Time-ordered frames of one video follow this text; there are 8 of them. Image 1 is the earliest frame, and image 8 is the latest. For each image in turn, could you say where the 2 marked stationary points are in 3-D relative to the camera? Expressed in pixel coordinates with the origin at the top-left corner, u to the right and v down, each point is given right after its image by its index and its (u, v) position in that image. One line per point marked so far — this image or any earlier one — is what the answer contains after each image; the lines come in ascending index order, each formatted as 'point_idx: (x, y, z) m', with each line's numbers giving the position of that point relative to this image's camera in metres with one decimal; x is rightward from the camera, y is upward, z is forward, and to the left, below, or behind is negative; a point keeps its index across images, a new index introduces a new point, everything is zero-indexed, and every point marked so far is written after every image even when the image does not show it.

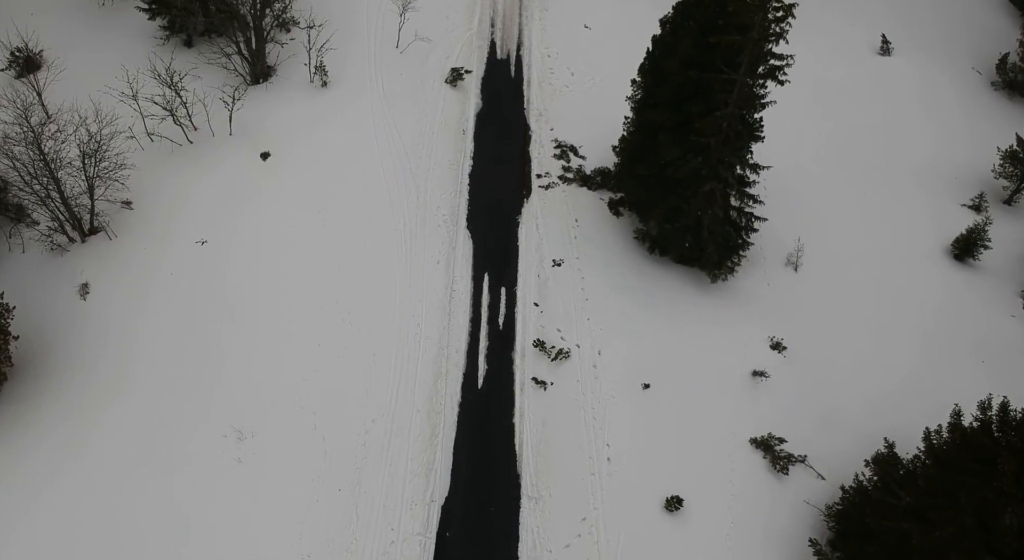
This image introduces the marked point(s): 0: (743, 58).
0: (+5.5, +5.3, +16.8) m
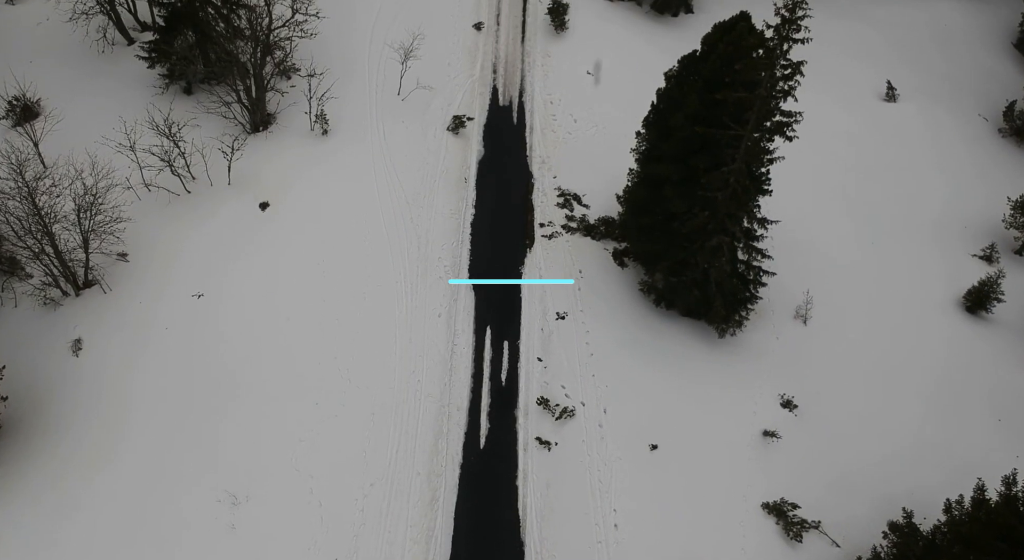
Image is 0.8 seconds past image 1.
0: (+5.6, +3.9, +16.5) m
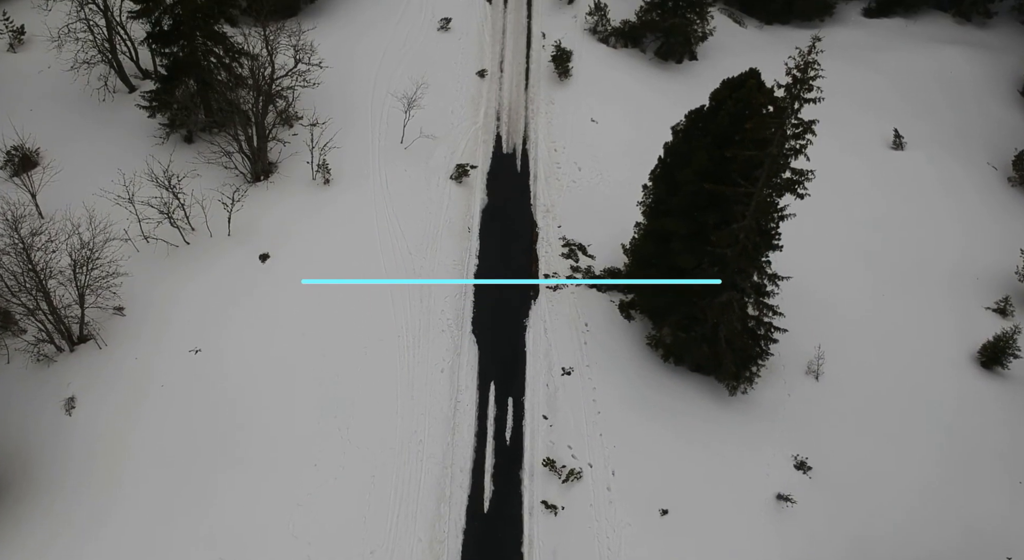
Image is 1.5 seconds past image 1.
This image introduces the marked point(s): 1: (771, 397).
0: (+5.7, +2.5, +16.2) m
1: (+7.2, -3.3, +19.9) m
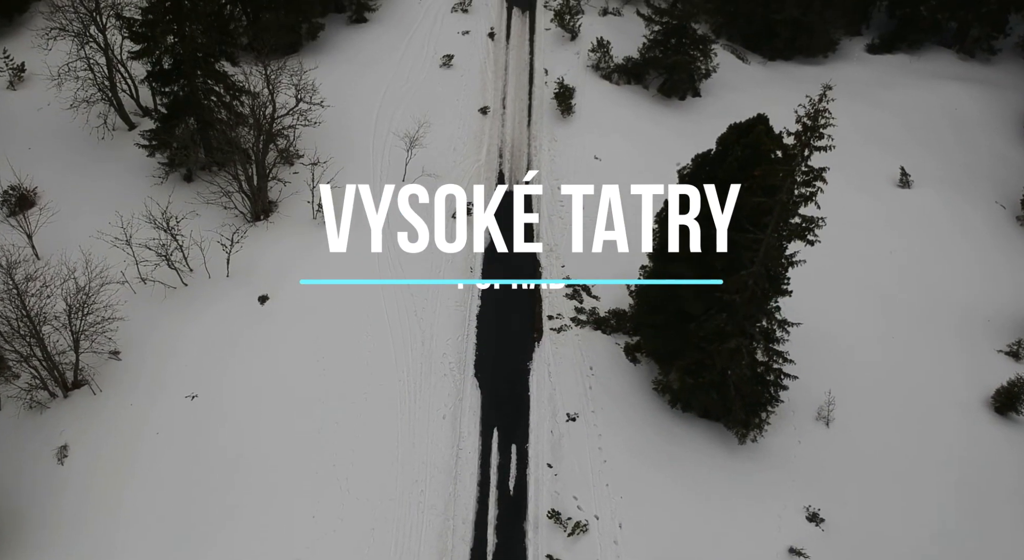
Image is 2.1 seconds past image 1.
0: (+5.8, +1.4, +15.9) m
1: (+7.3, -4.5, +19.4) m
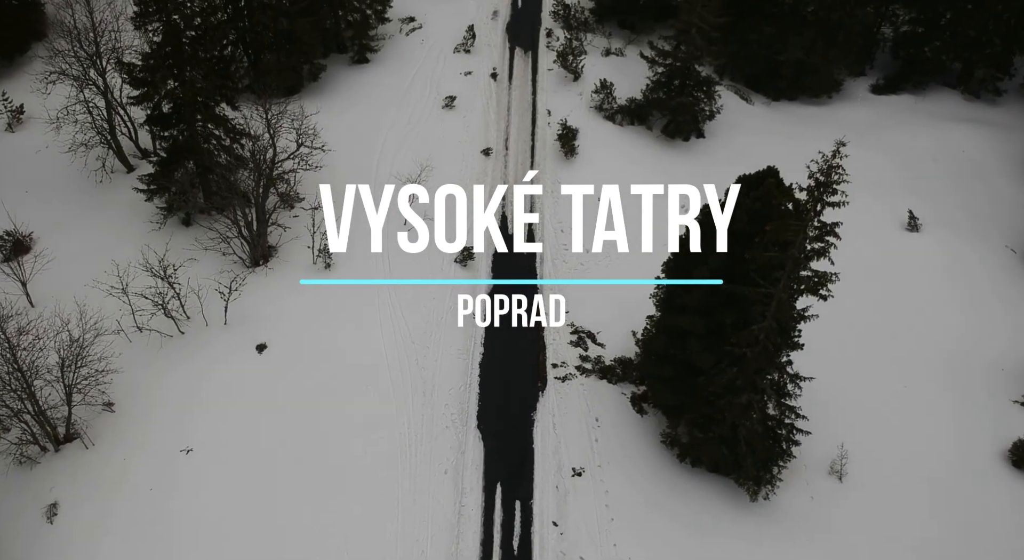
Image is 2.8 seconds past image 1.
0: (+5.9, +0.1, +15.5) m
1: (+7.5, -5.8, +18.8) m
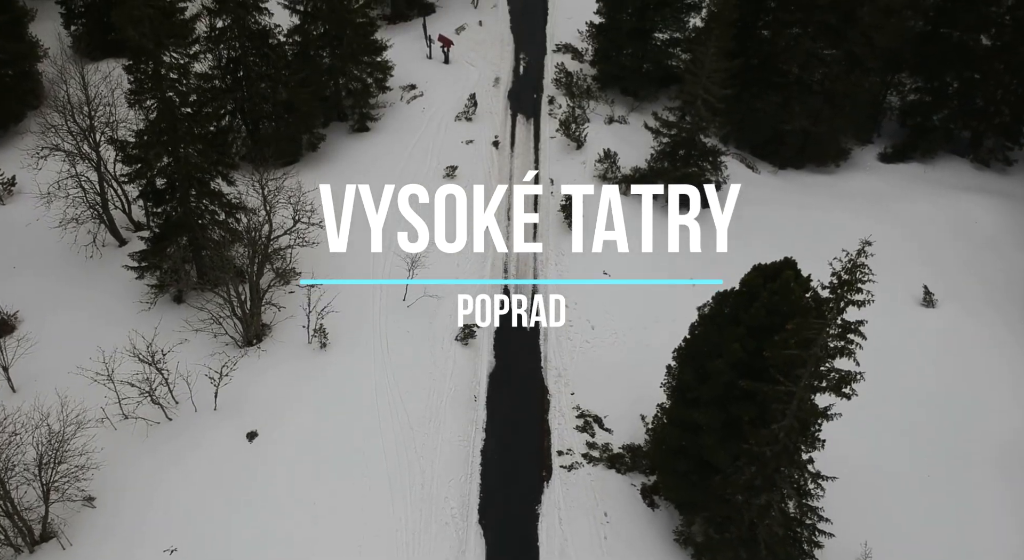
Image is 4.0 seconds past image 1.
0: (+6.0, -1.9, +14.6) m
1: (+7.6, -8.1, +17.6) m
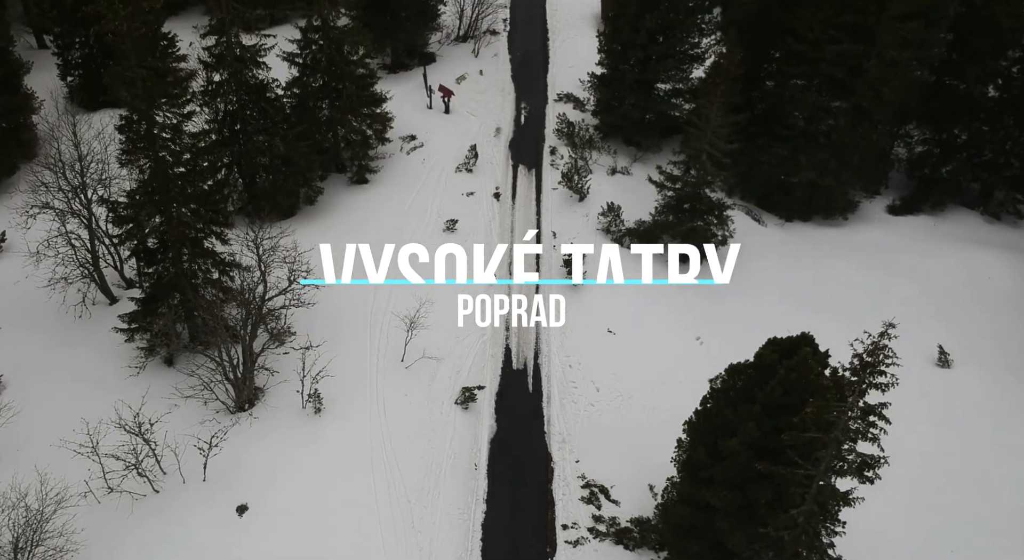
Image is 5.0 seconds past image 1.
0: (+6.1, -3.5, +13.8) m
1: (+7.6, -9.8, +16.5) m
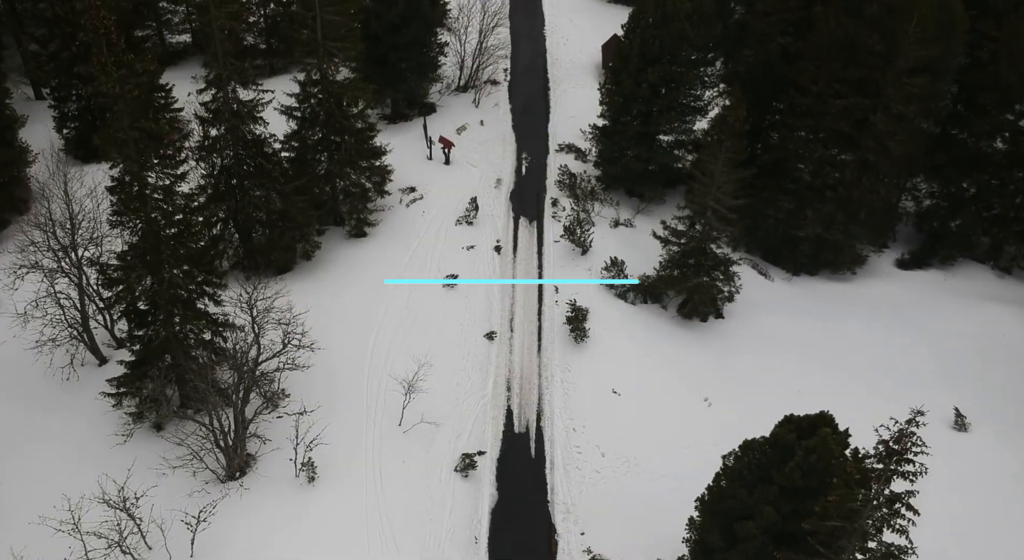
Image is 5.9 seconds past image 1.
0: (+6.2, -4.9, +13.0) m
1: (+7.7, -11.3, +15.4) m
